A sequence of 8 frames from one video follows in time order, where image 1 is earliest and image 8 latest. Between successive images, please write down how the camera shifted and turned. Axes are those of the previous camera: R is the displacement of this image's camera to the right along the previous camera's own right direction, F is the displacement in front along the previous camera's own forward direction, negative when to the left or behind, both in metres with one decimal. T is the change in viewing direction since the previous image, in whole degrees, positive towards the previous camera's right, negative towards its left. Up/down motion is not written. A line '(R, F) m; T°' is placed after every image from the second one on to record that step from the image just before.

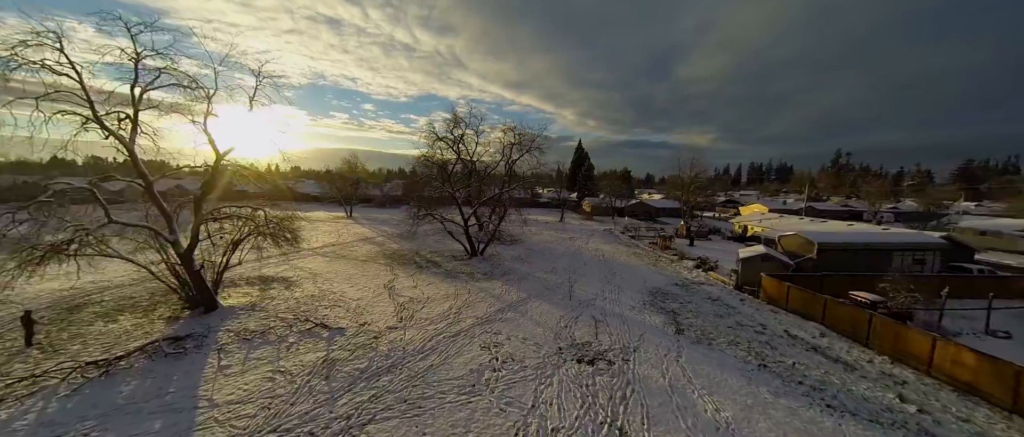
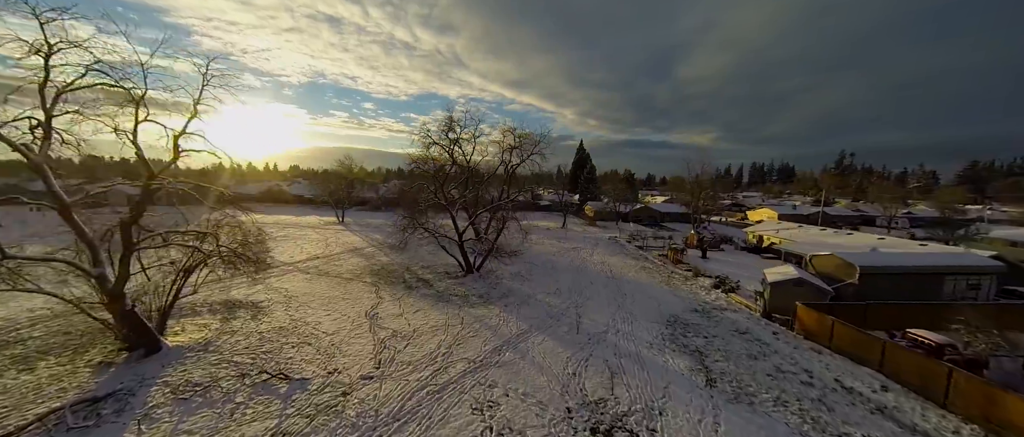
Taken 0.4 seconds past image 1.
(0.0, +1.1) m; 0°
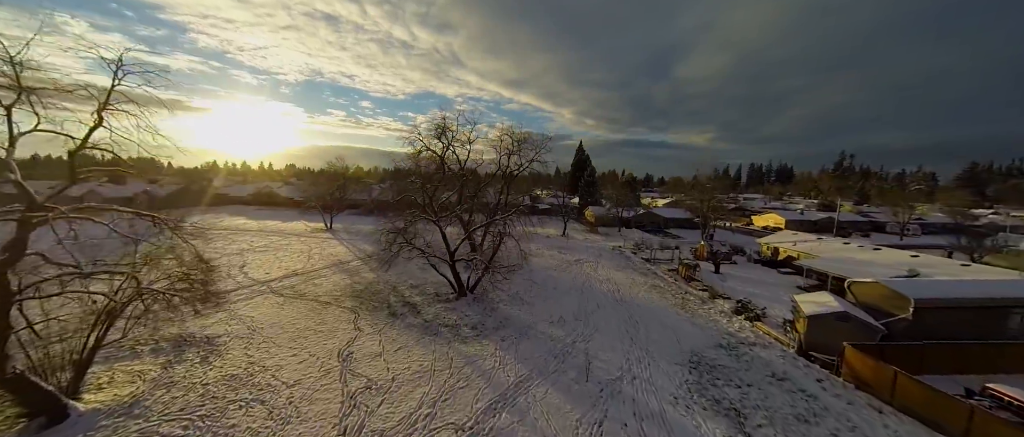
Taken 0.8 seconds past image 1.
(0.0, +1.1) m; 0°
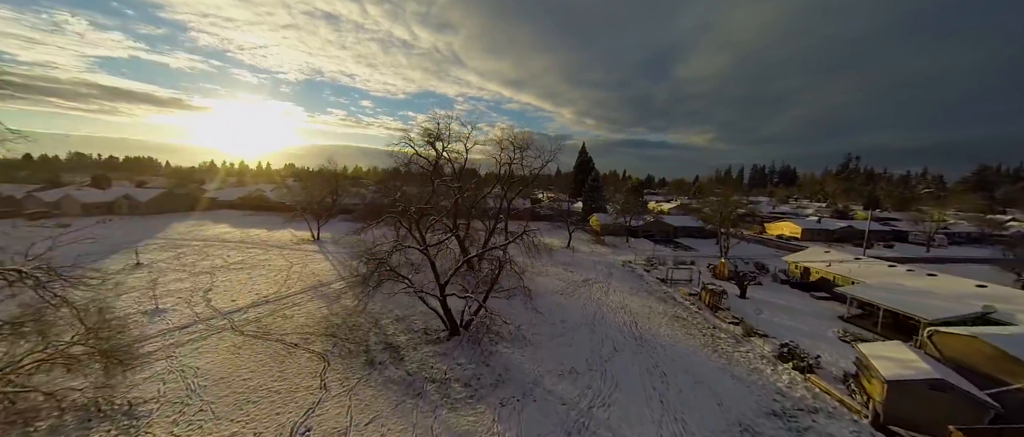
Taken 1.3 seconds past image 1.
(0.0, +1.5) m; 0°
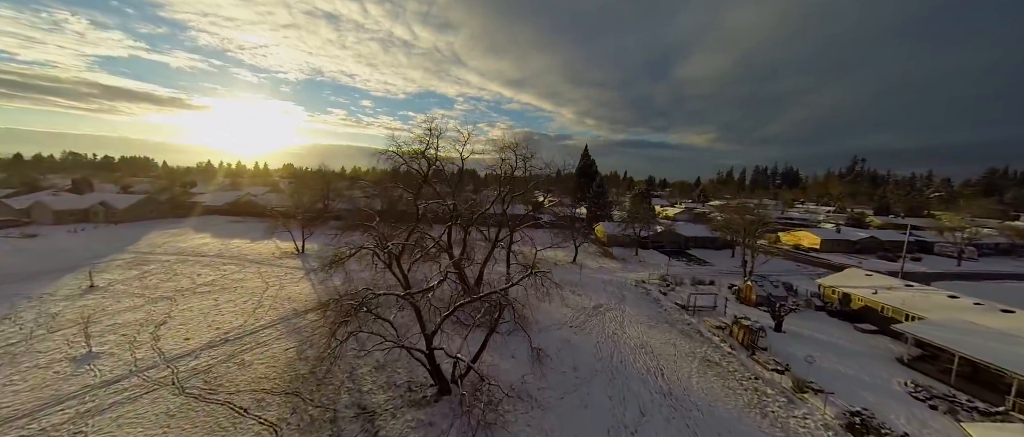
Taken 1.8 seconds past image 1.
(-0.1, +1.5) m; 0°
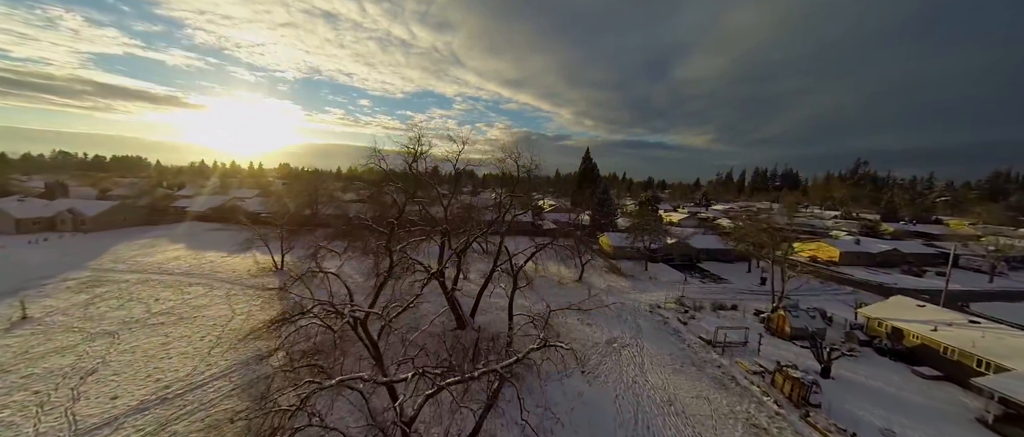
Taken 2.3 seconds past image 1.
(-0.1, +1.6) m; 0°
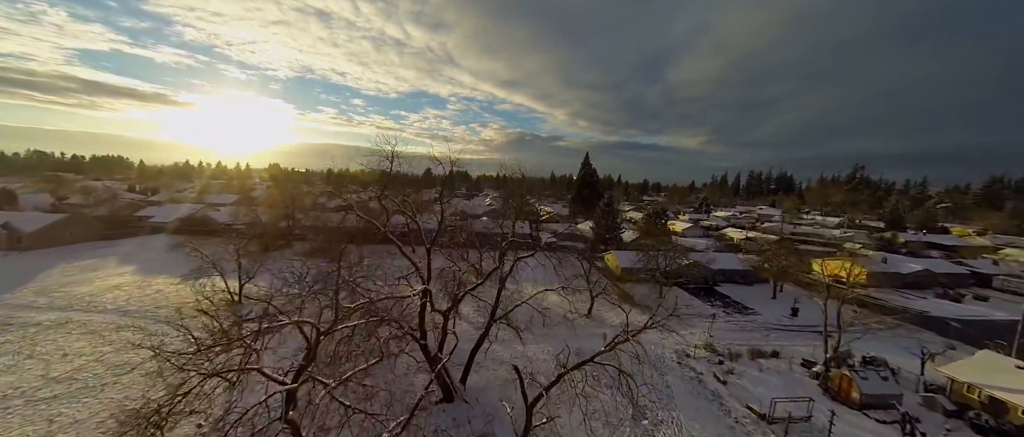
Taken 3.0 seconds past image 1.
(-0.2, +2.3) m; +1°
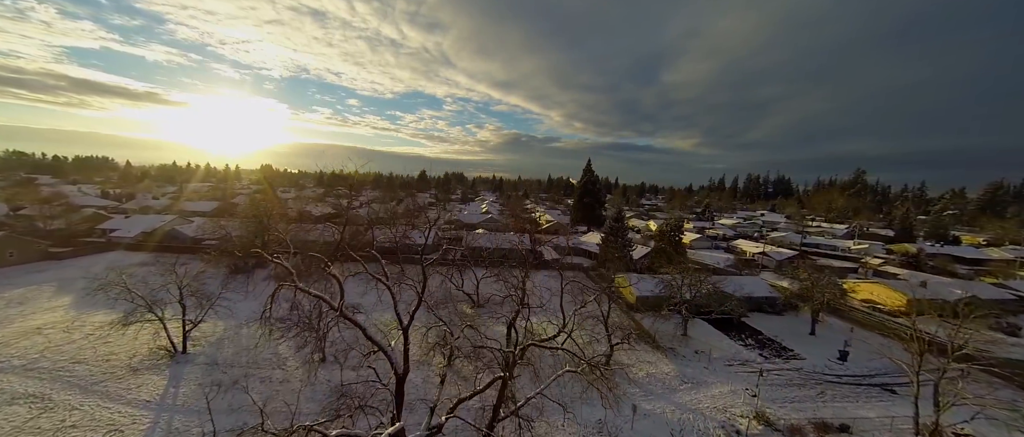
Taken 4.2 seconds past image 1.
(-0.3, +2.3) m; +1°
